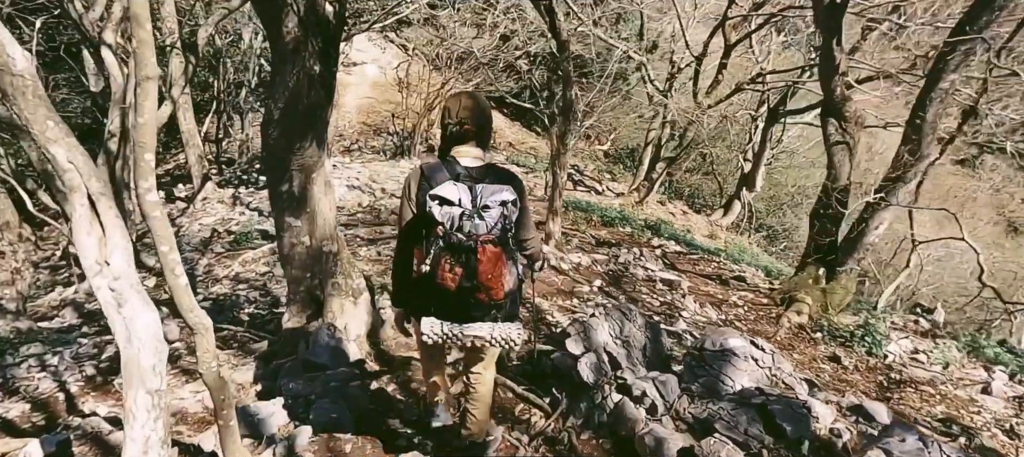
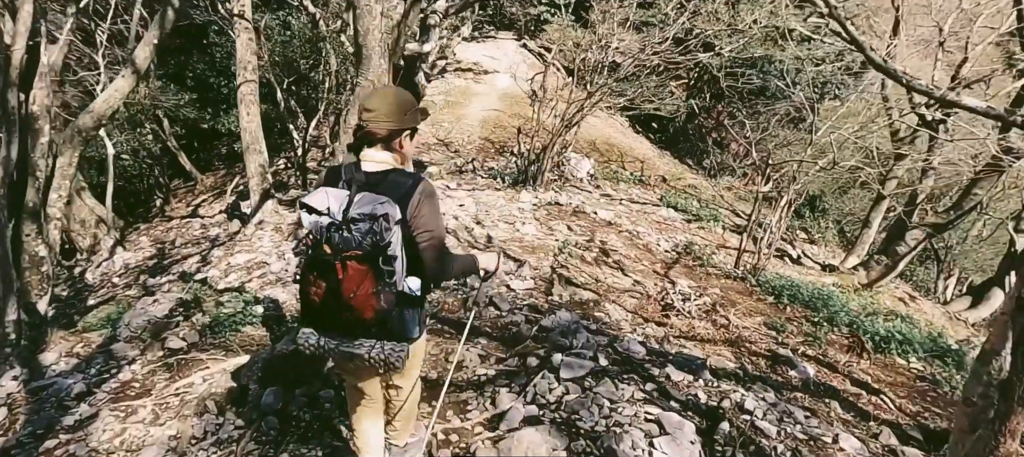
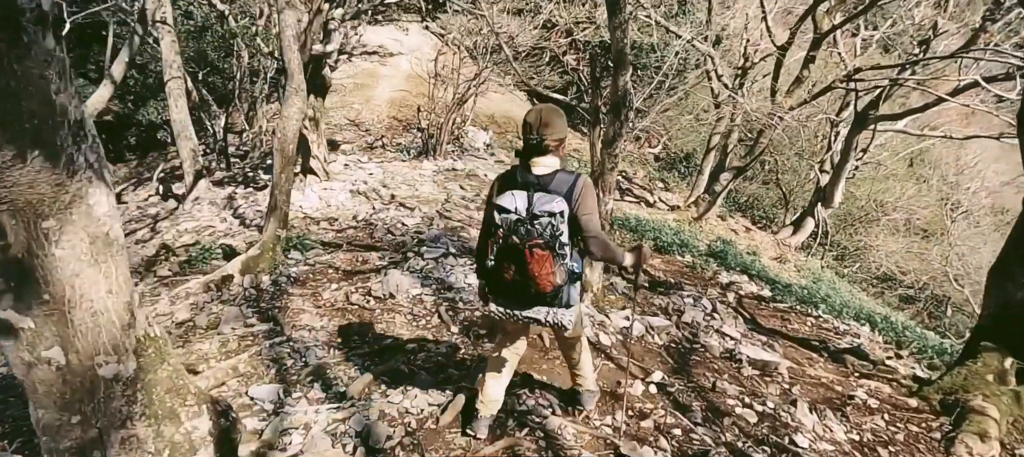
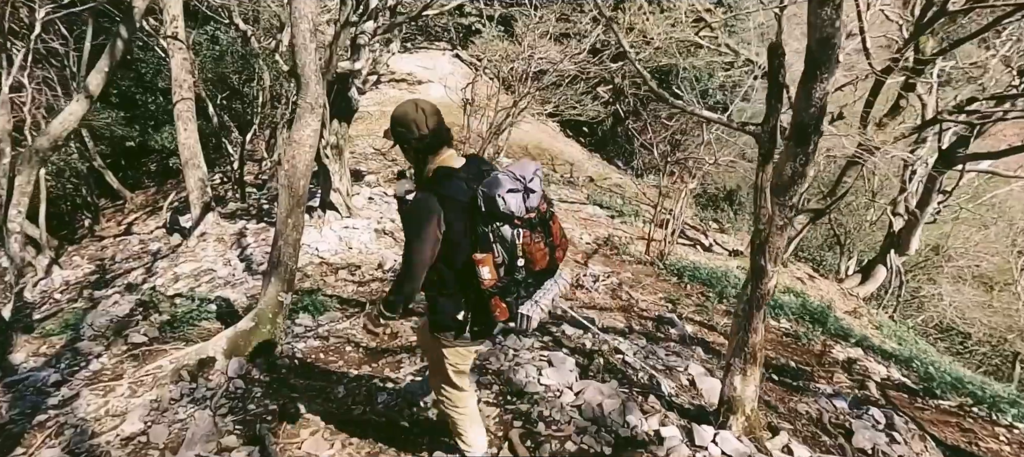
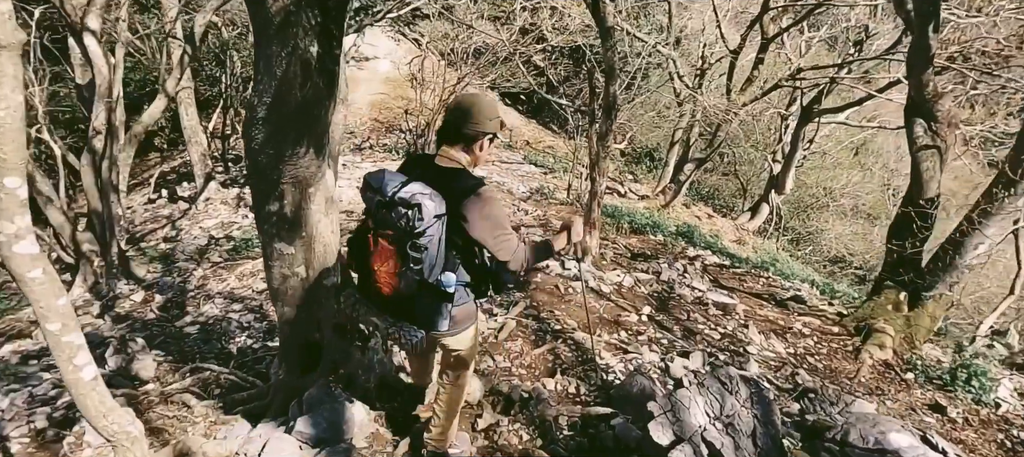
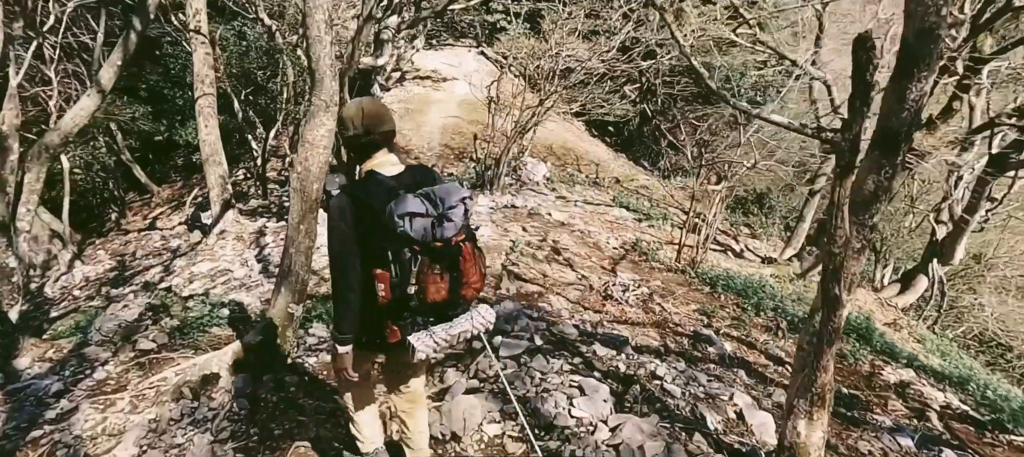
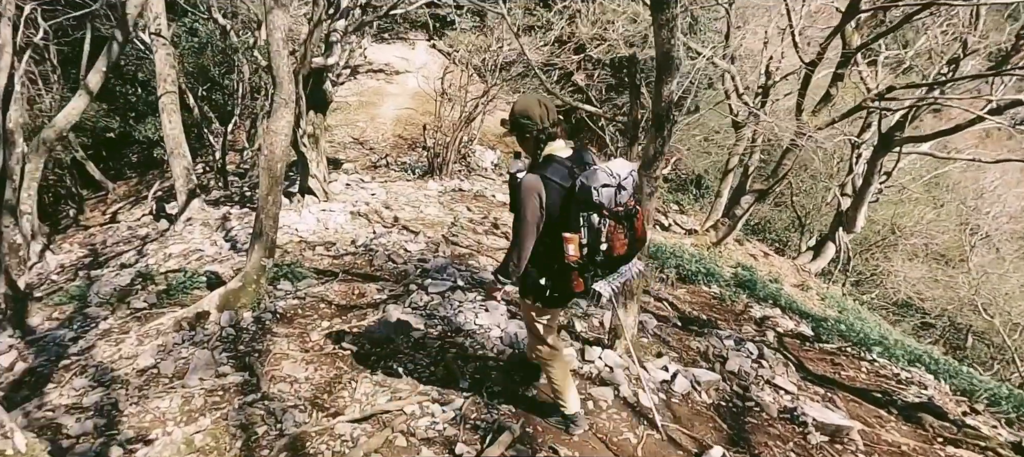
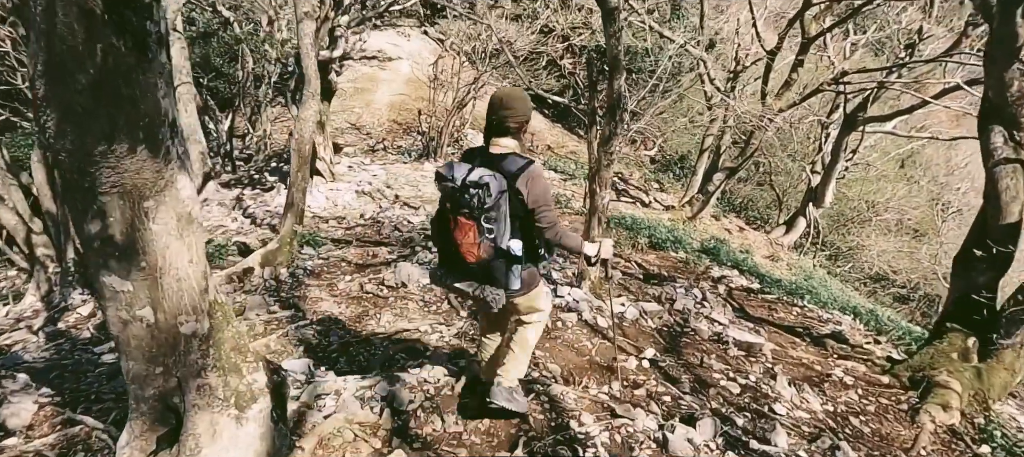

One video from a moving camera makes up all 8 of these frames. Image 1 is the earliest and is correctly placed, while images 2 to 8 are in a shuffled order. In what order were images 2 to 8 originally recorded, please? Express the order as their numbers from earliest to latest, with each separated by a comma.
5, 8, 3, 7, 4, 6, 2
